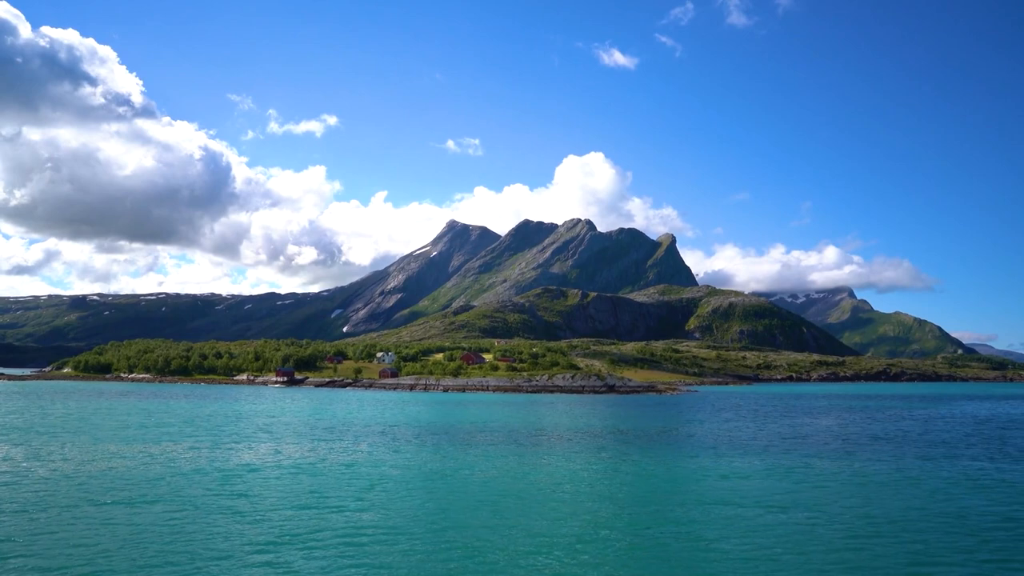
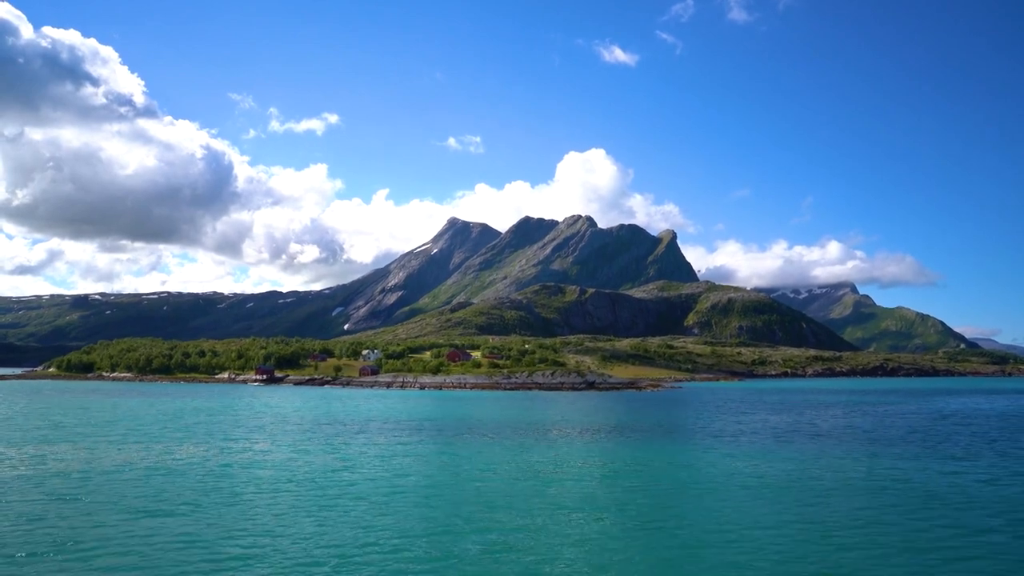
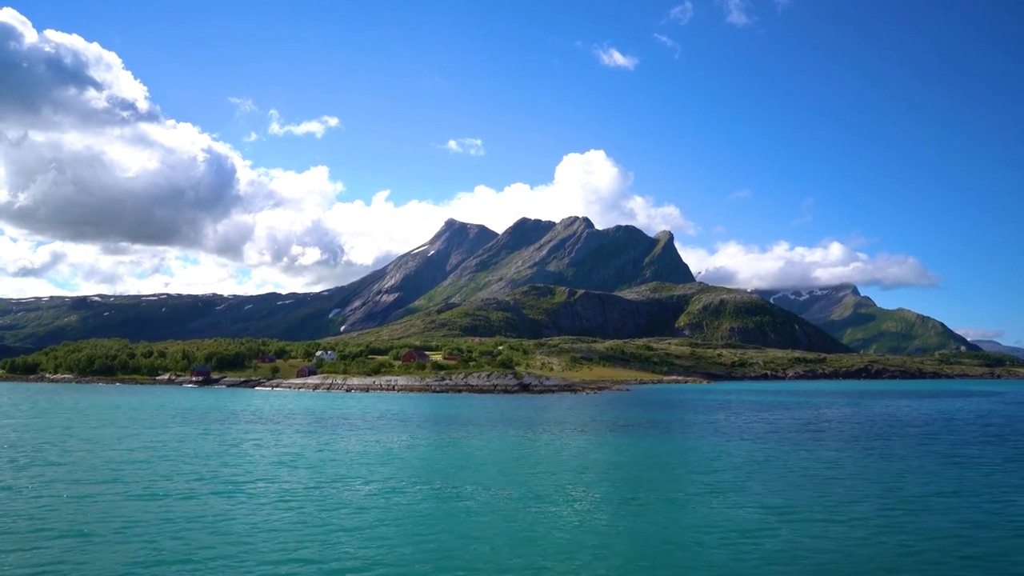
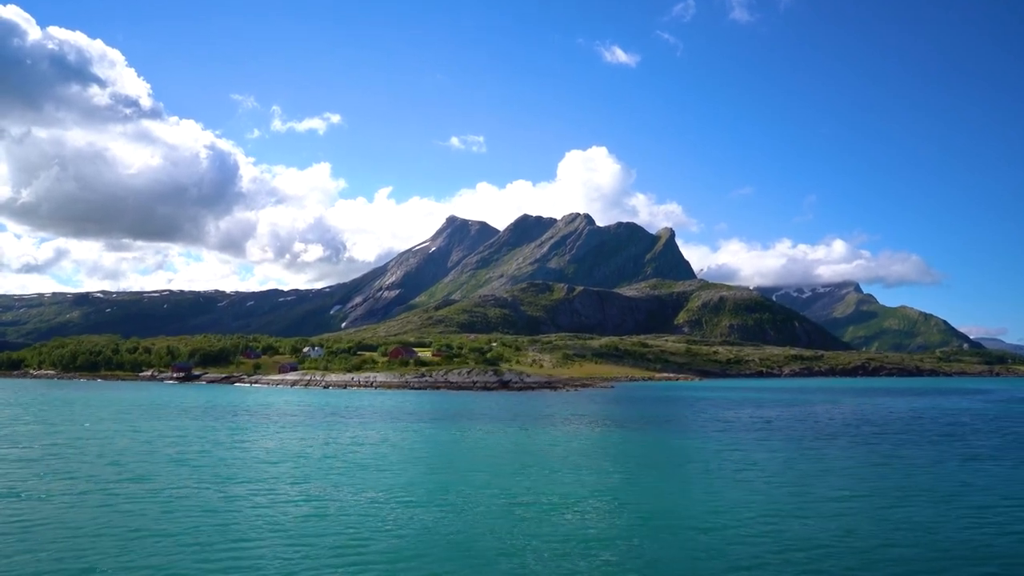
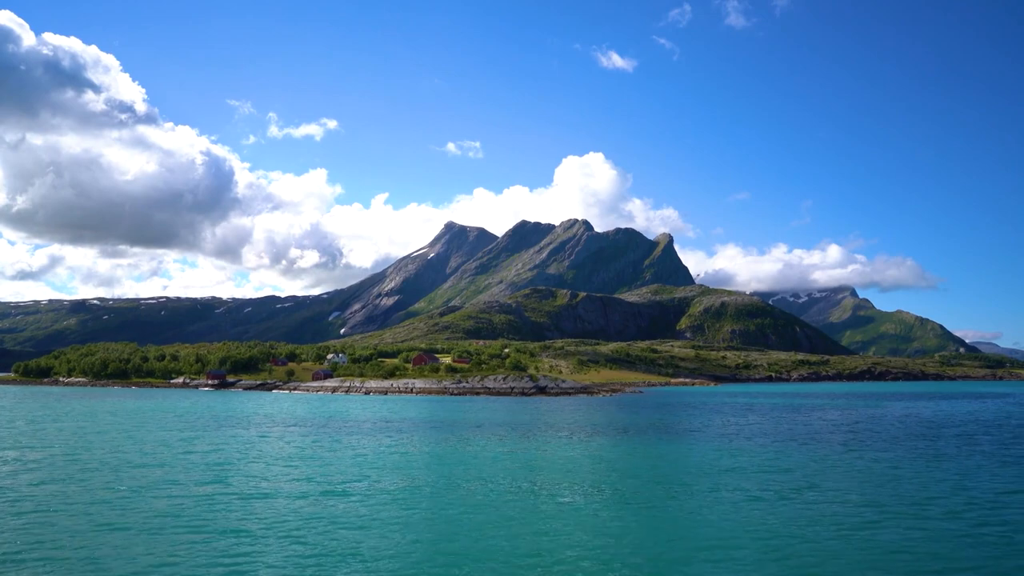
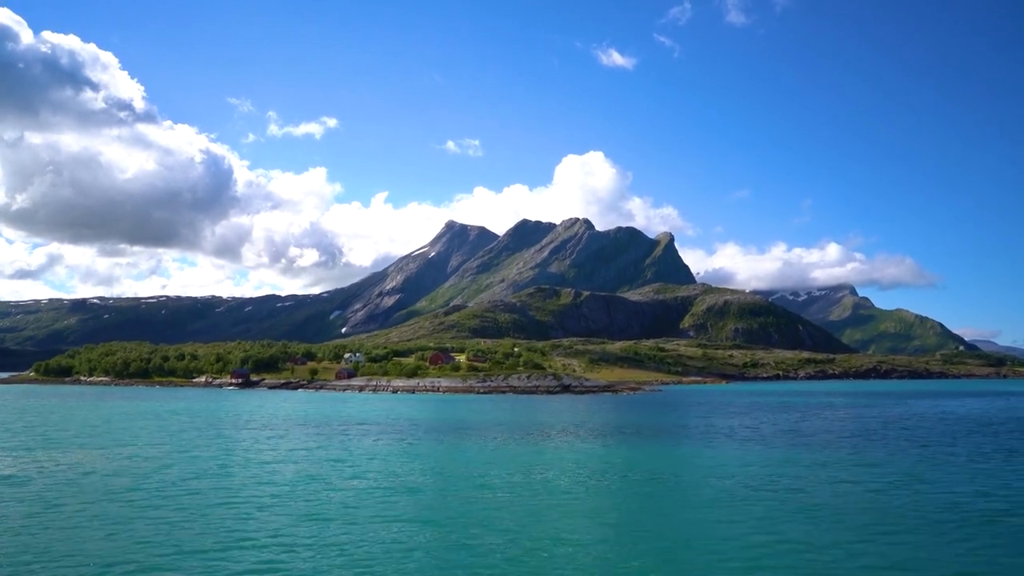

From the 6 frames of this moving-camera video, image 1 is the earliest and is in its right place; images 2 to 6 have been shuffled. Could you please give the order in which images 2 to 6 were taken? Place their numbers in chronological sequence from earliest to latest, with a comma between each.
2, 6, 5, 3, 4
